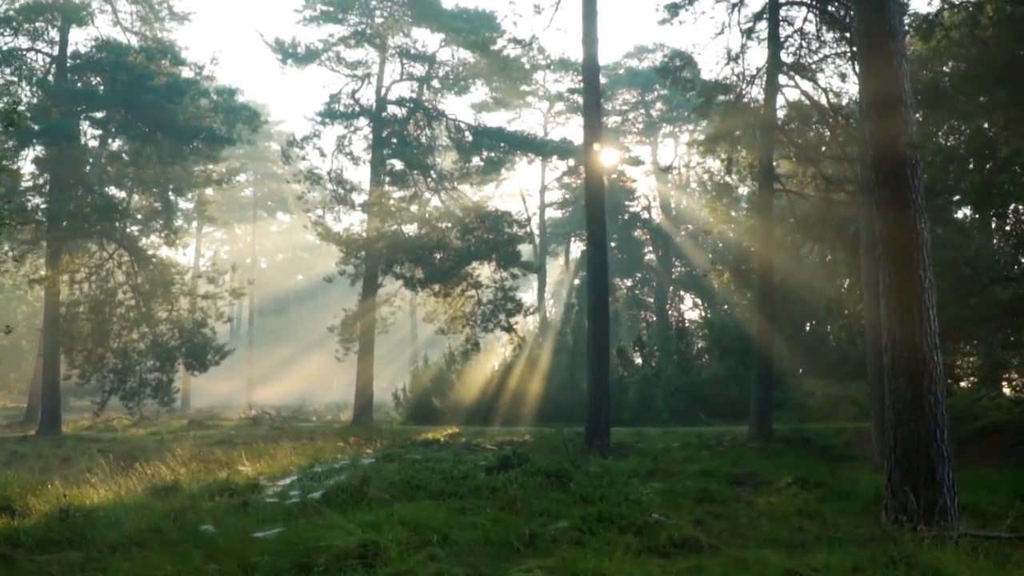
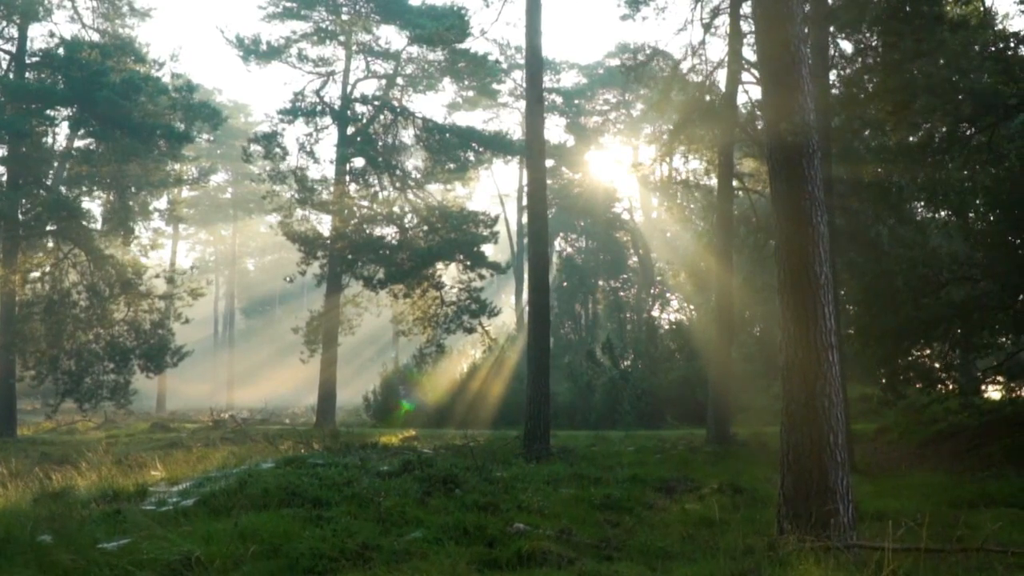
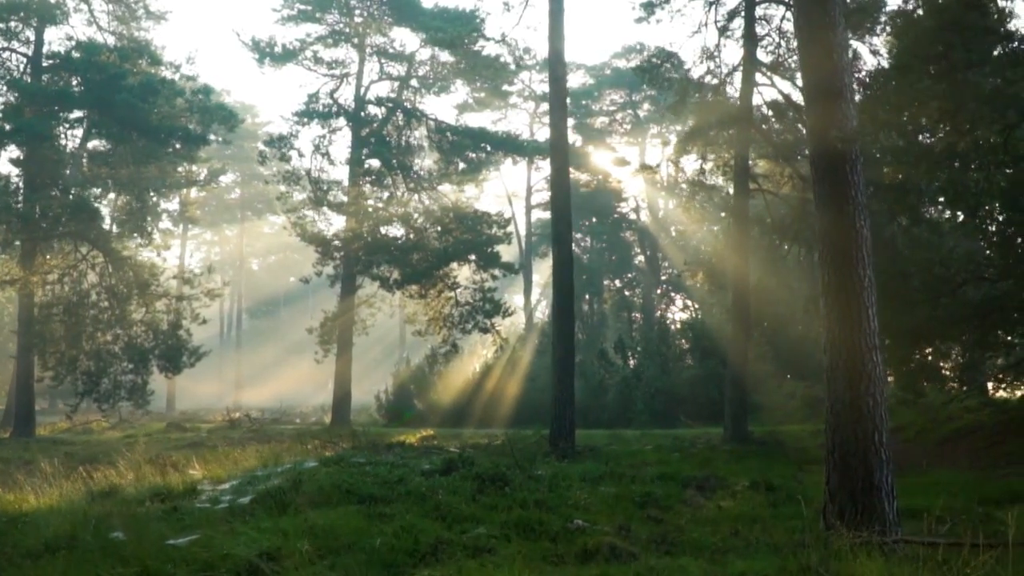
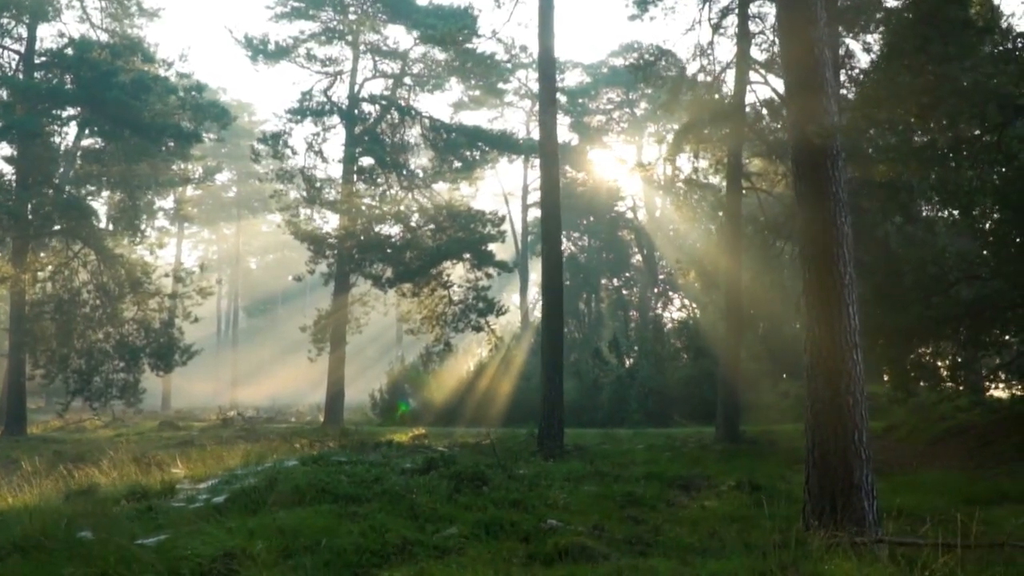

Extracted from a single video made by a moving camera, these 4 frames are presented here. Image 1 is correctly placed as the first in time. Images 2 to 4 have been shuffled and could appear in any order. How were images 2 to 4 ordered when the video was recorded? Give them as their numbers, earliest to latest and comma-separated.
3, 4, 2
